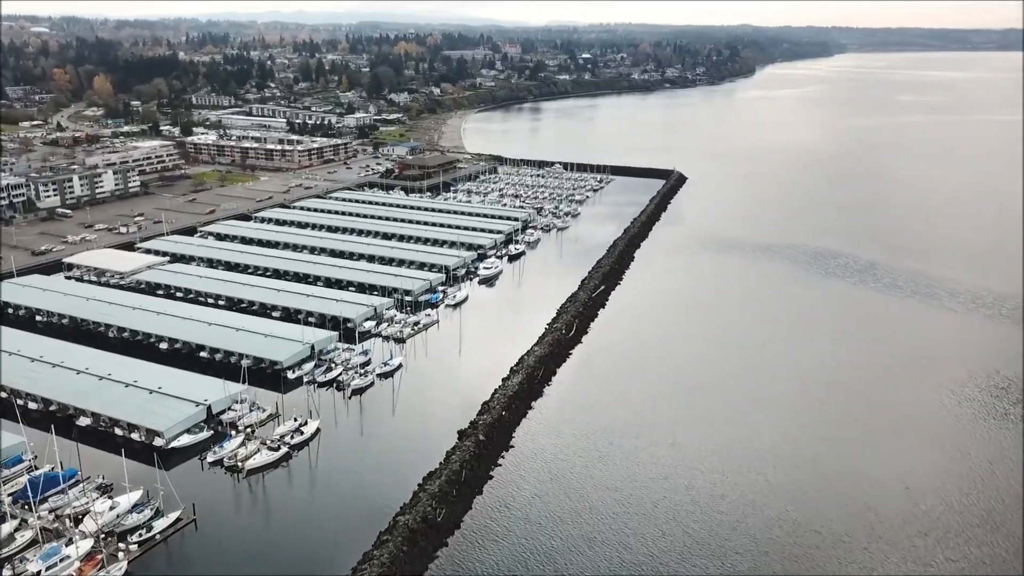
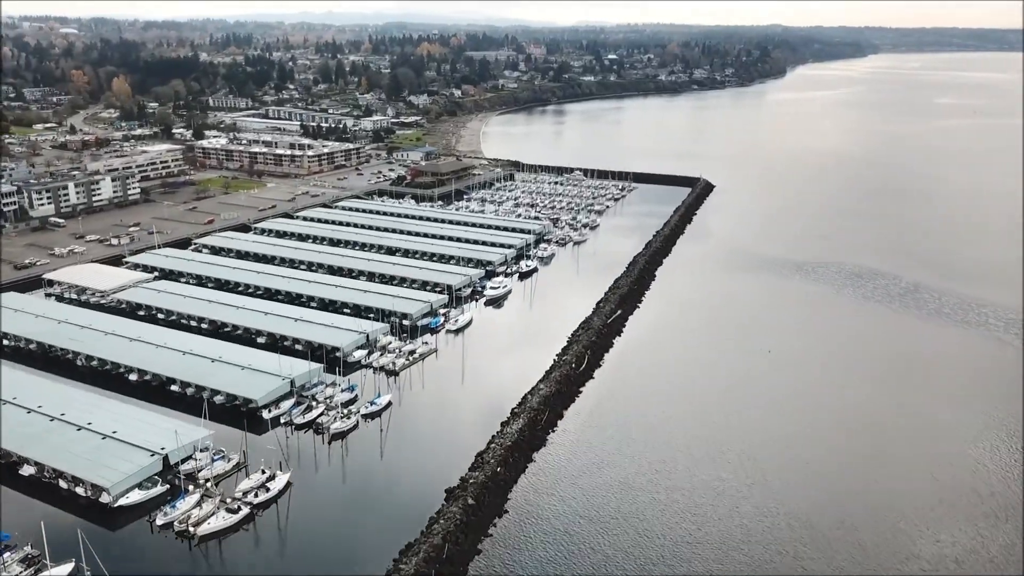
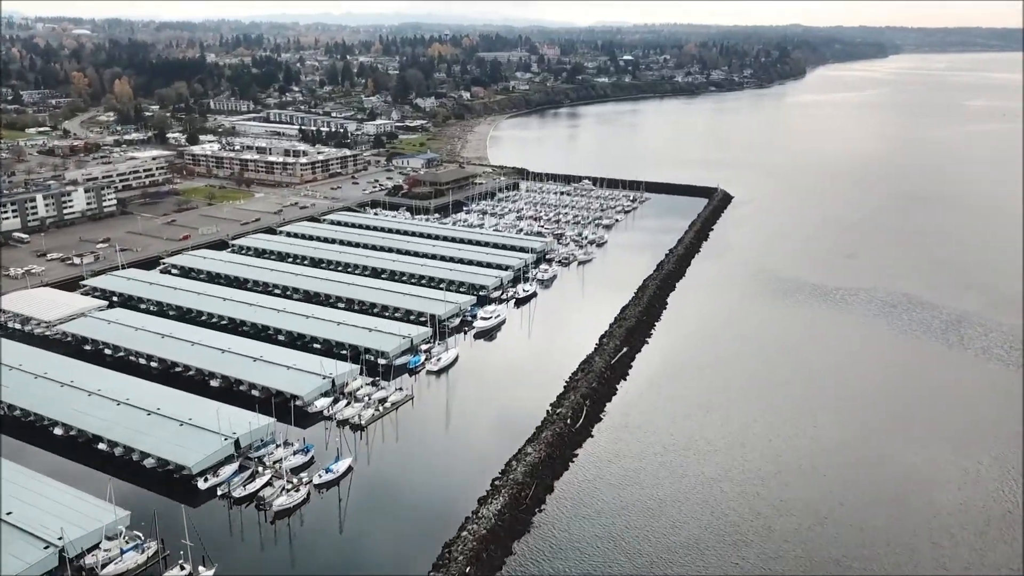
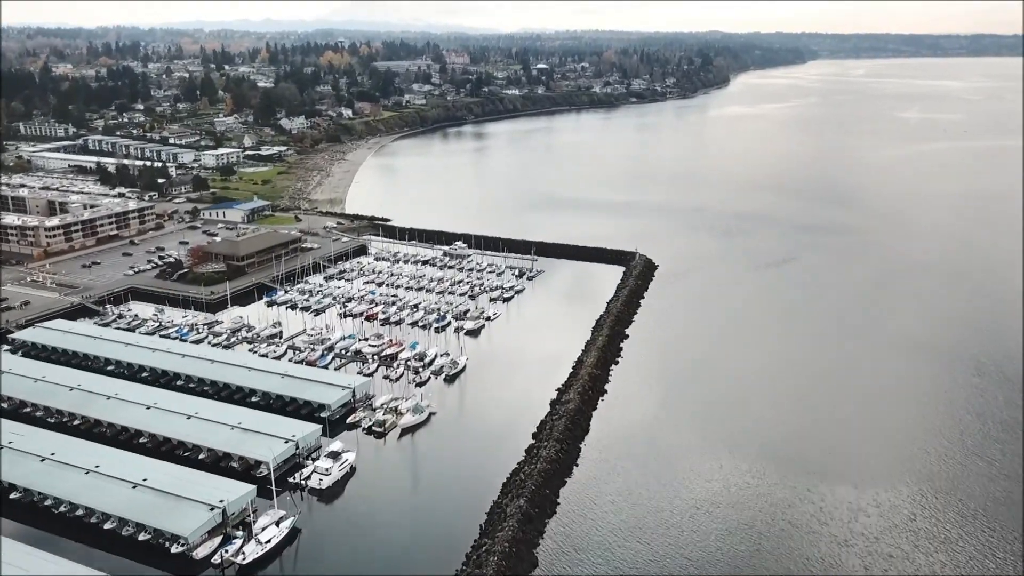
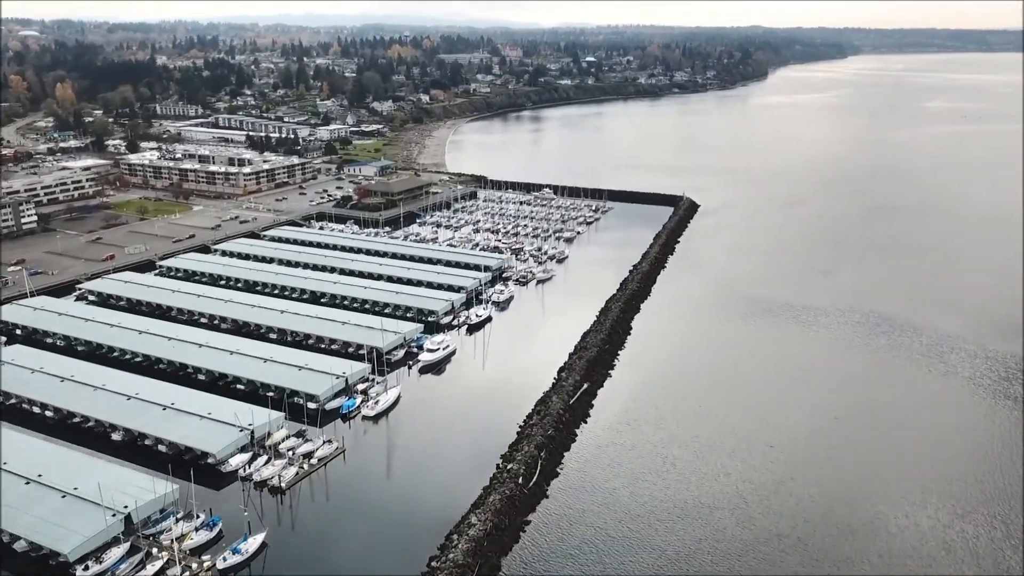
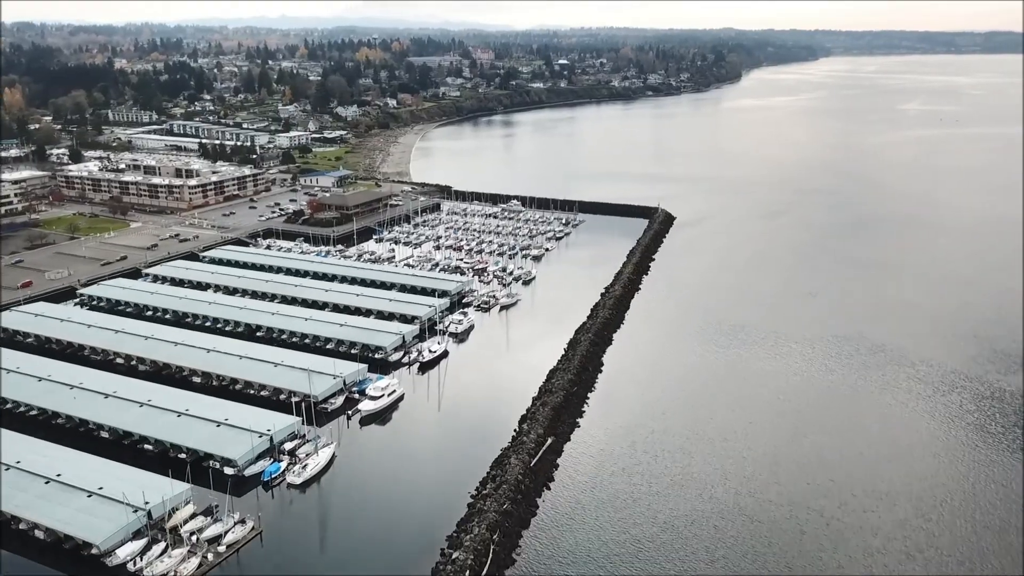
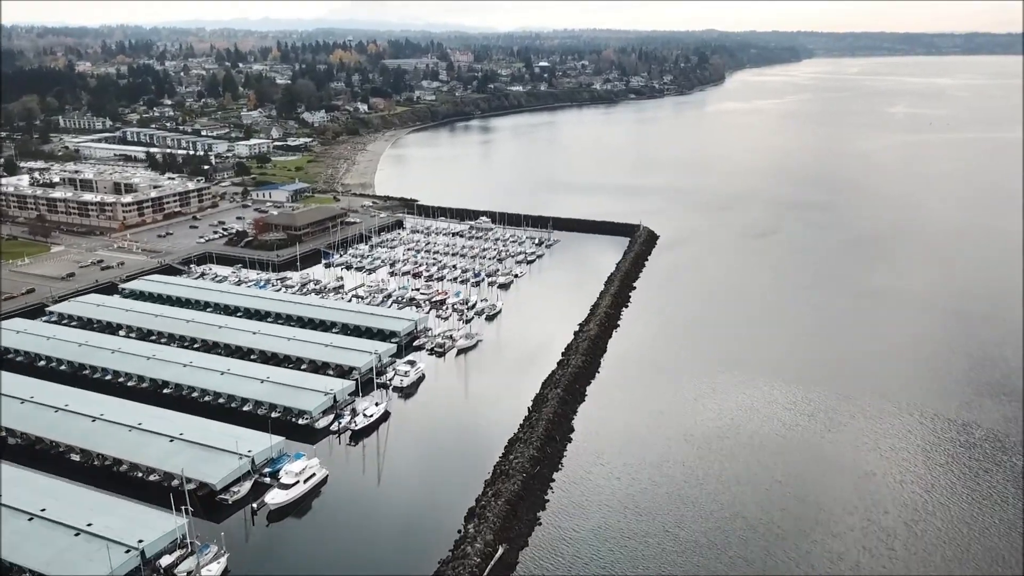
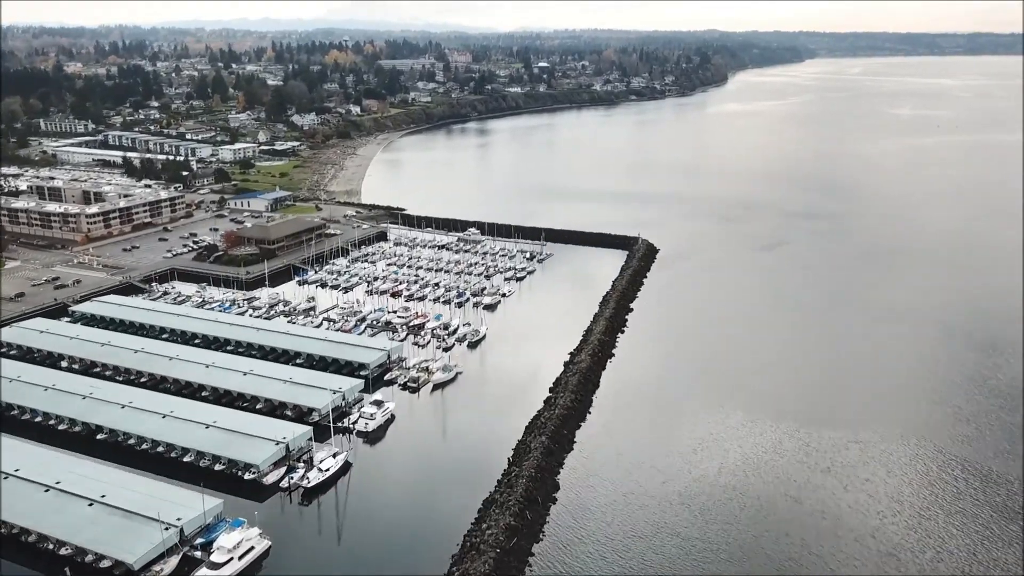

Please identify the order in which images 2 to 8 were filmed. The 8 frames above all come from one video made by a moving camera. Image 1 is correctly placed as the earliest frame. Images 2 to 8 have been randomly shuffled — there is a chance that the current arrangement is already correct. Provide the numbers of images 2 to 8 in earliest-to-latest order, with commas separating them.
2, 3, 5, 6, 7, 8, 4
